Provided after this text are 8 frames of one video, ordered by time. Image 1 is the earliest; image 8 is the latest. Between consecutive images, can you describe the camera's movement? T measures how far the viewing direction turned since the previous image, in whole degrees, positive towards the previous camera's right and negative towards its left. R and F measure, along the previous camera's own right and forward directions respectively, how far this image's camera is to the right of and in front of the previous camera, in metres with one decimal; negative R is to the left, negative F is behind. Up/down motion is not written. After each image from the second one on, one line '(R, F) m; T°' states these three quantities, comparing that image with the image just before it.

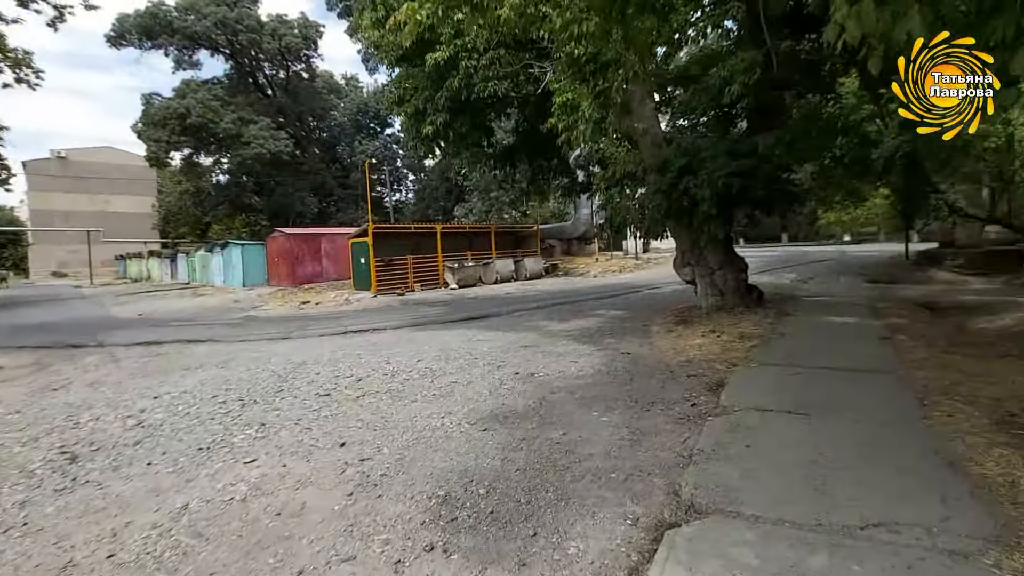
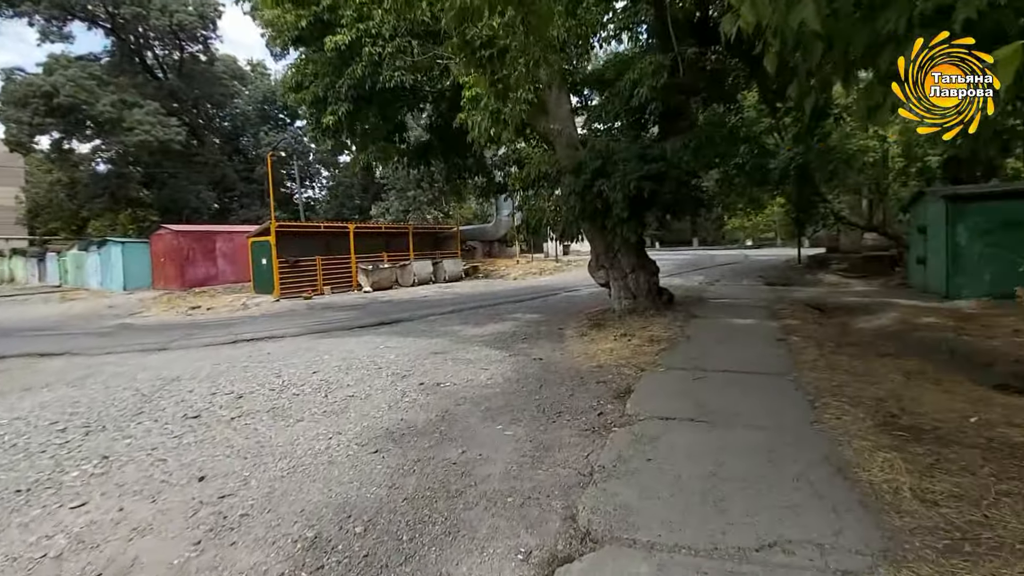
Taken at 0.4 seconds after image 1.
(+0.3, +0.3) m; +8°
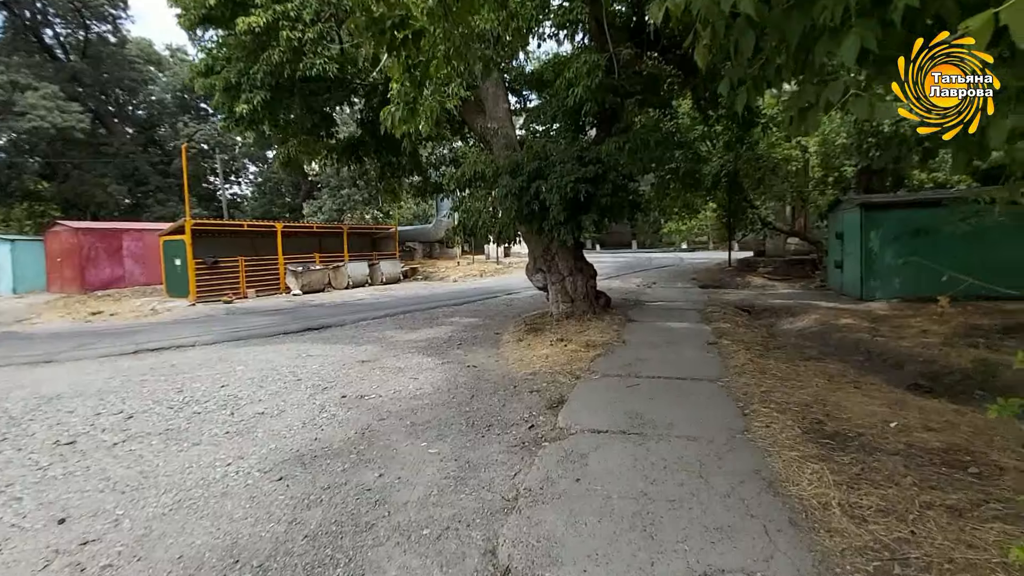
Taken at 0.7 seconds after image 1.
(+0.2, +0.3) m; +6°
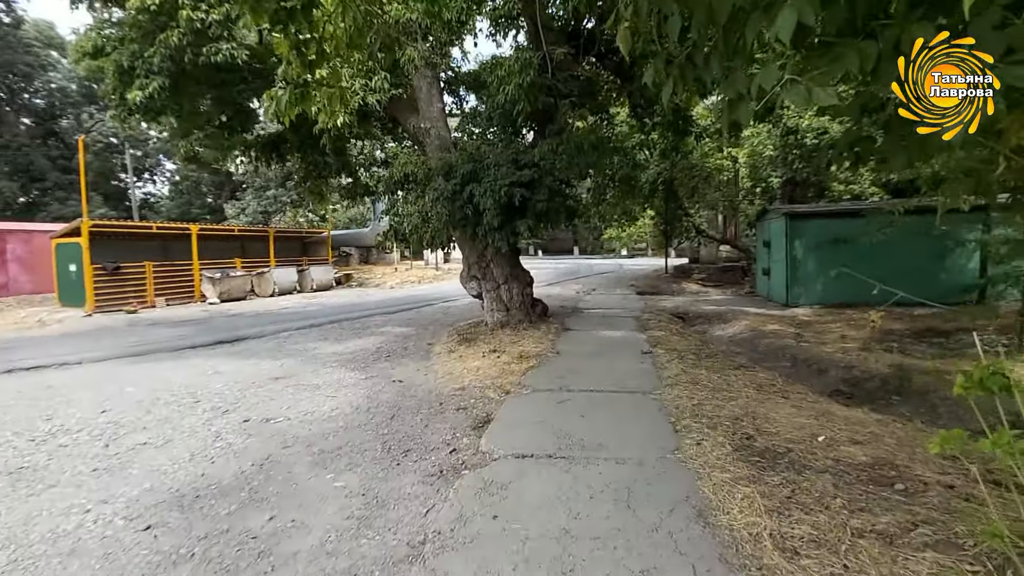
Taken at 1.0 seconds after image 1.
(+0.2, +0.3) m; +6°
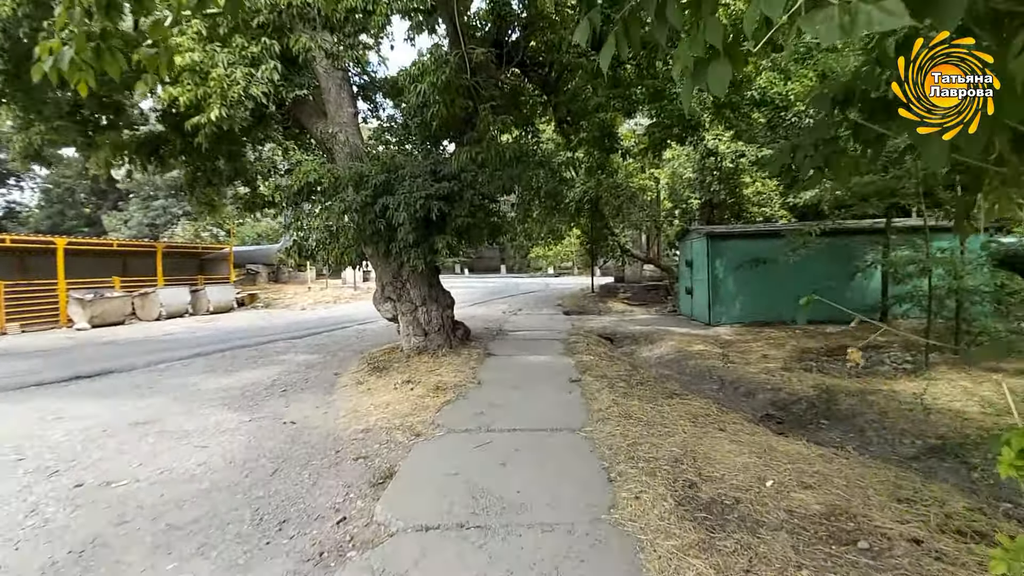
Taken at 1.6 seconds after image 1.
(+0.1, +0.6) m; +8°
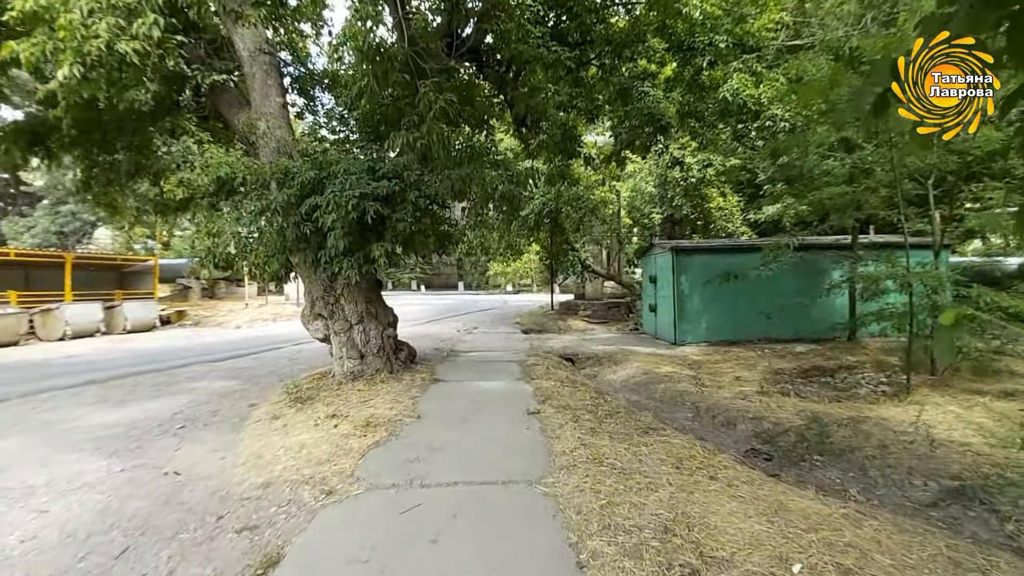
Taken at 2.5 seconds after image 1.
(+0.1, +0.8) m; +5°
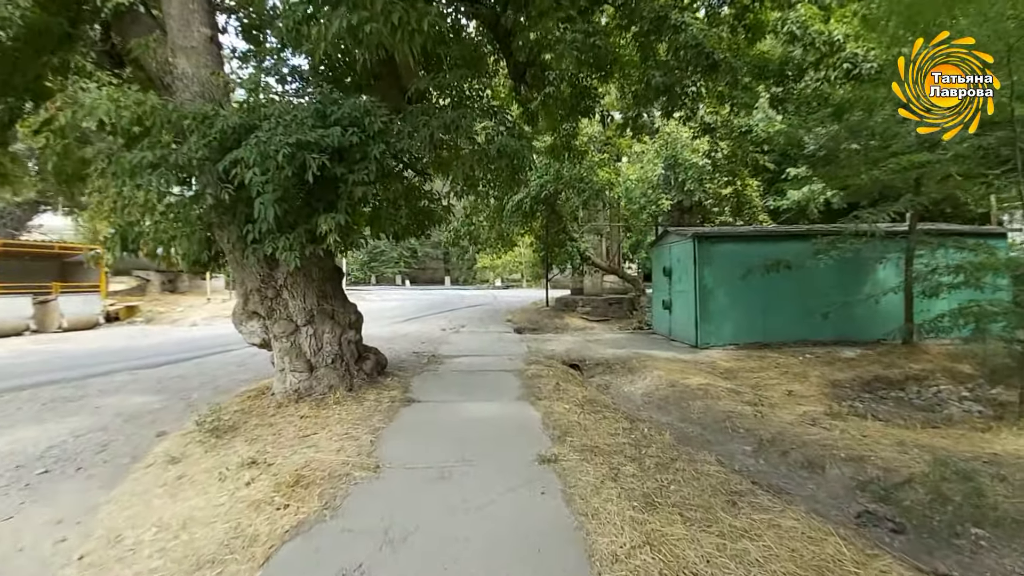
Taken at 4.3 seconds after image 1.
(-0.1, +1.5) m; +1°
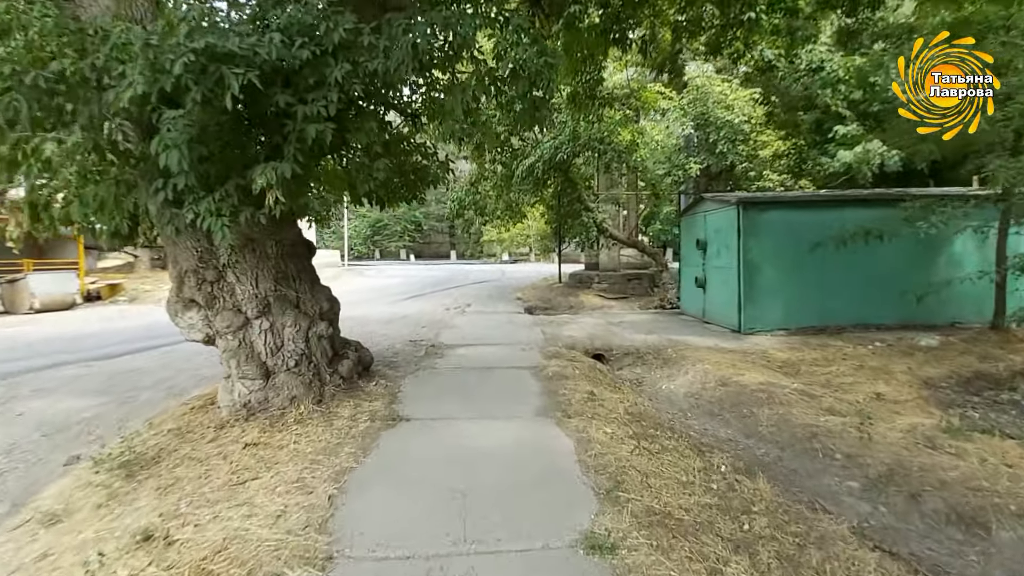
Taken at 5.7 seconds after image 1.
(-0.1, +1.2) m; -1°
